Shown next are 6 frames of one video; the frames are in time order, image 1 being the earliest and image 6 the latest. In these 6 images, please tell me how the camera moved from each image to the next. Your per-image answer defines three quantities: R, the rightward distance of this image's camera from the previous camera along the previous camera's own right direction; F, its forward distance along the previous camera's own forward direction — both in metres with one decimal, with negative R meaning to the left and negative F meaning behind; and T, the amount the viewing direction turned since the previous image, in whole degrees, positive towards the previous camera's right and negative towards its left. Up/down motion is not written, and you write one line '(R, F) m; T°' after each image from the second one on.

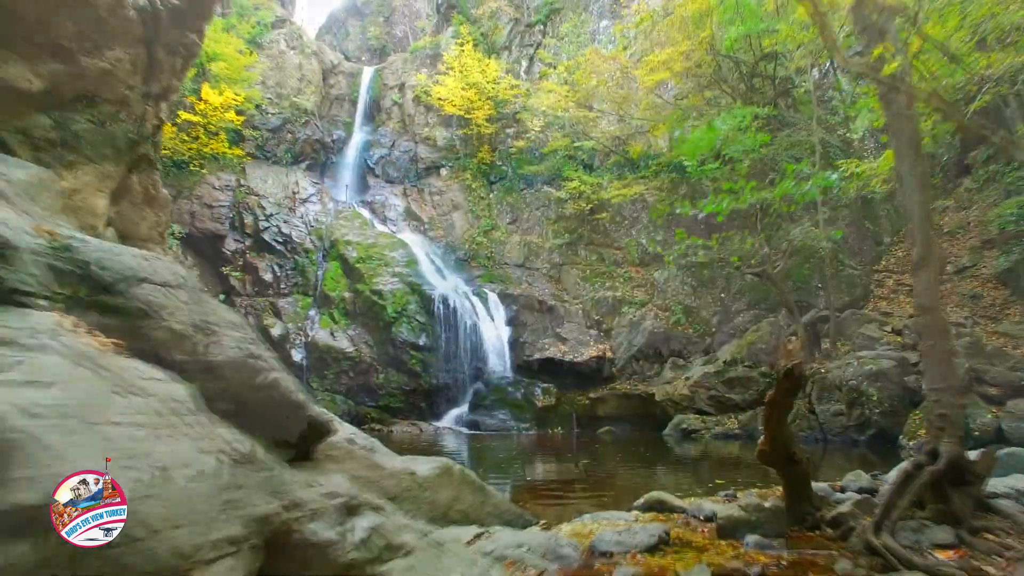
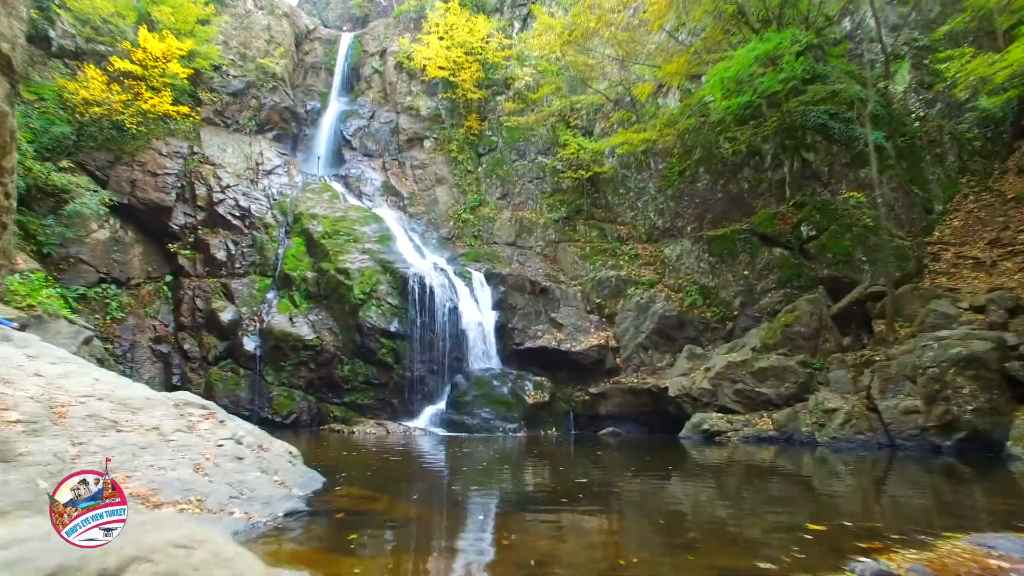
(+0.3, +2.8) m; 0°
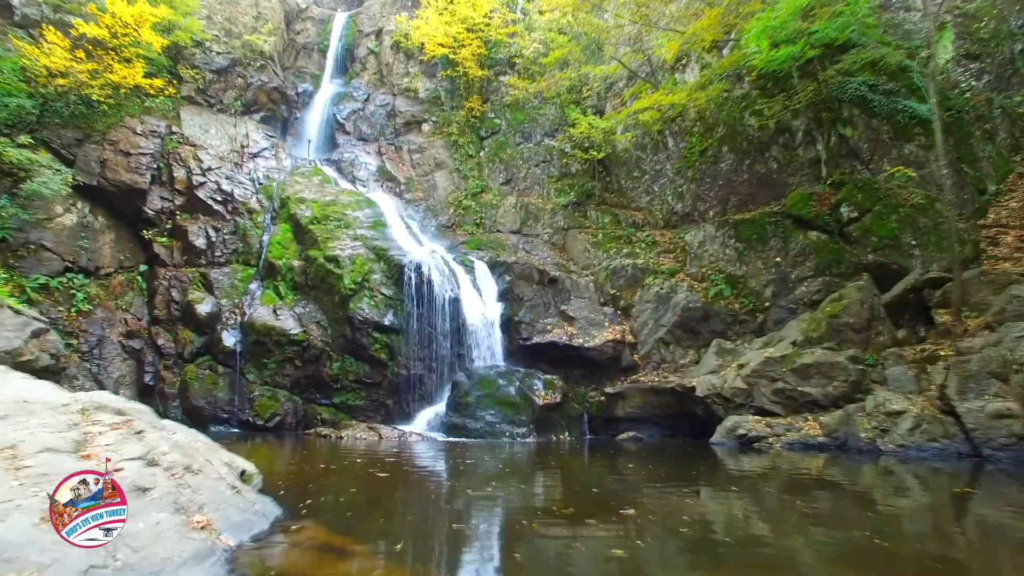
(-0.1, +1.6) m; 0°
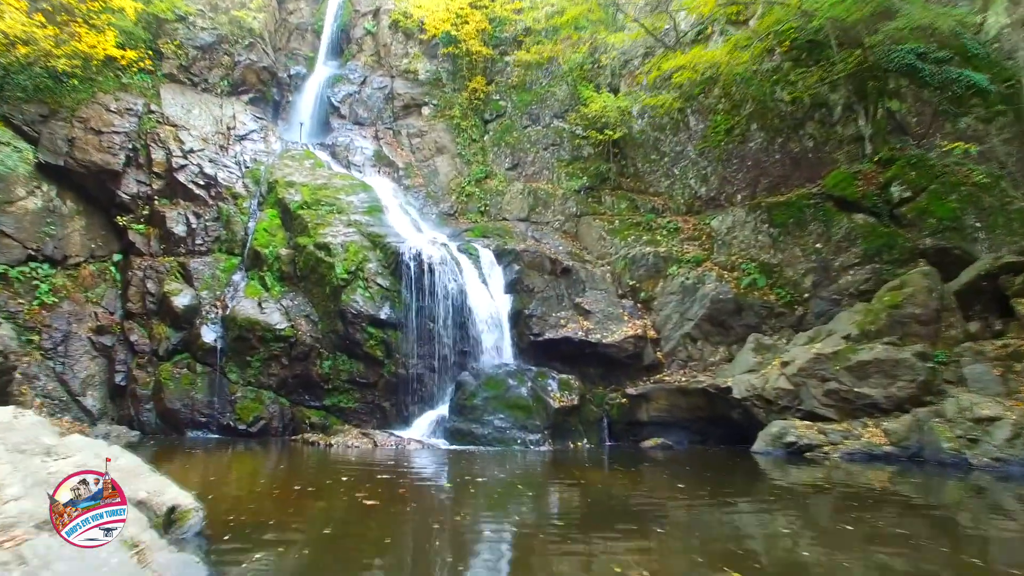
(-0.2, +1.5) m; 0°
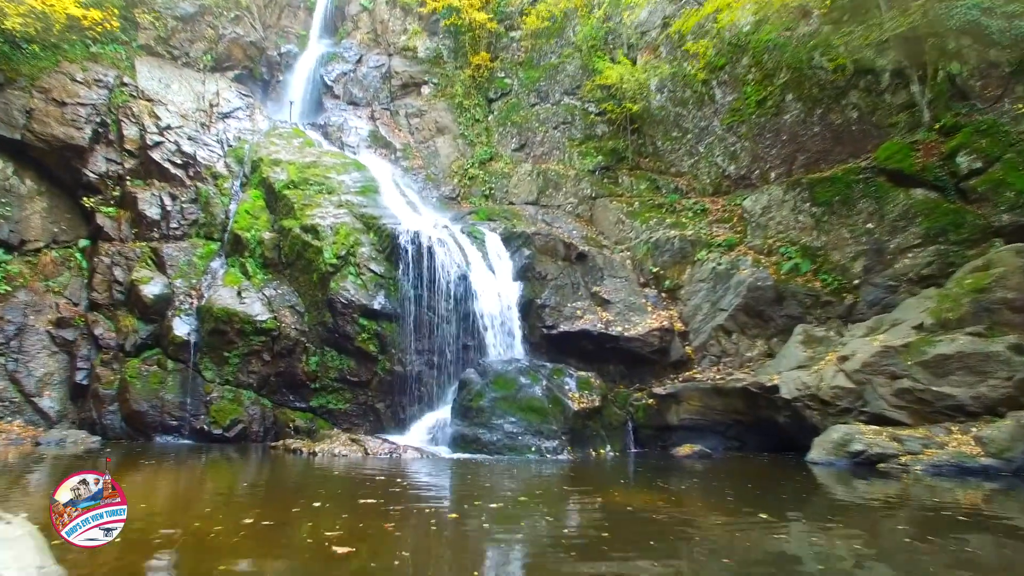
(-0.2, +1.5) m; 0°
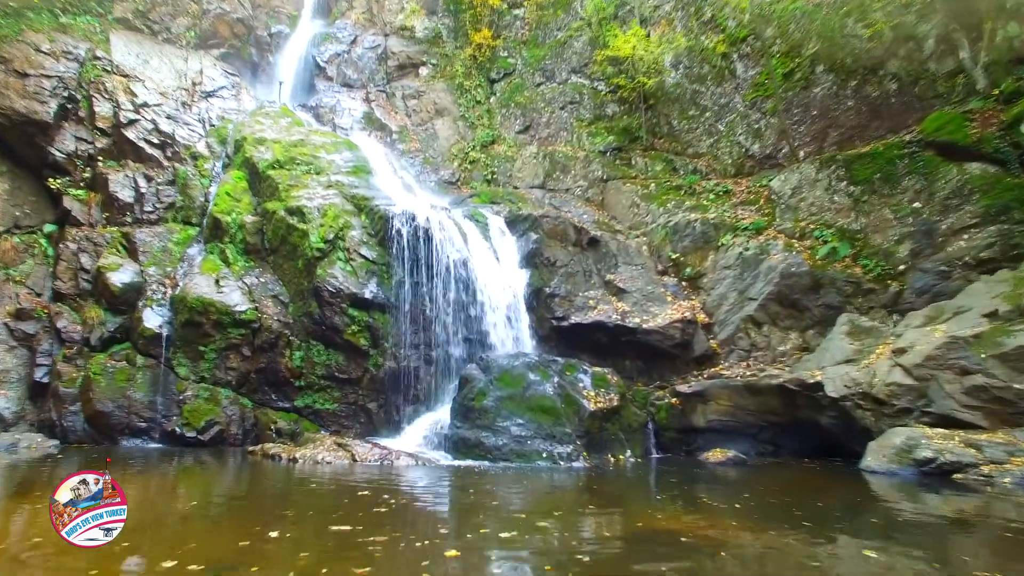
(-0.1, +1.2) m; 0°
